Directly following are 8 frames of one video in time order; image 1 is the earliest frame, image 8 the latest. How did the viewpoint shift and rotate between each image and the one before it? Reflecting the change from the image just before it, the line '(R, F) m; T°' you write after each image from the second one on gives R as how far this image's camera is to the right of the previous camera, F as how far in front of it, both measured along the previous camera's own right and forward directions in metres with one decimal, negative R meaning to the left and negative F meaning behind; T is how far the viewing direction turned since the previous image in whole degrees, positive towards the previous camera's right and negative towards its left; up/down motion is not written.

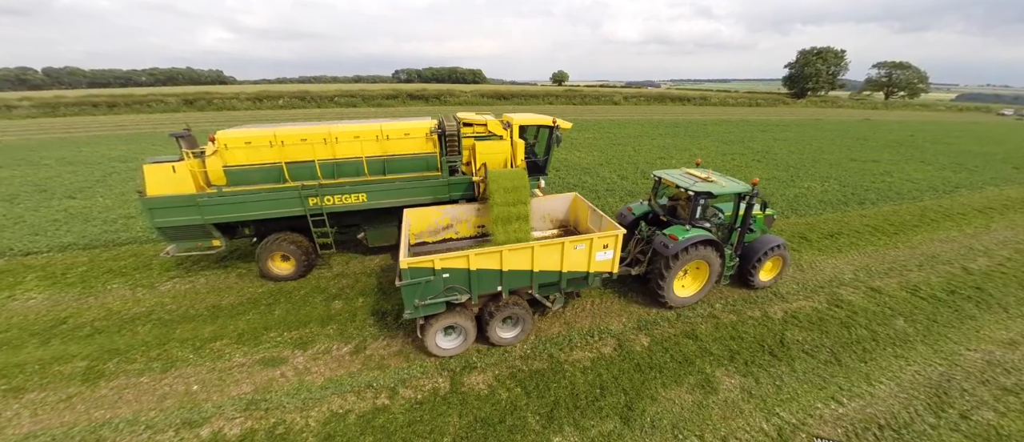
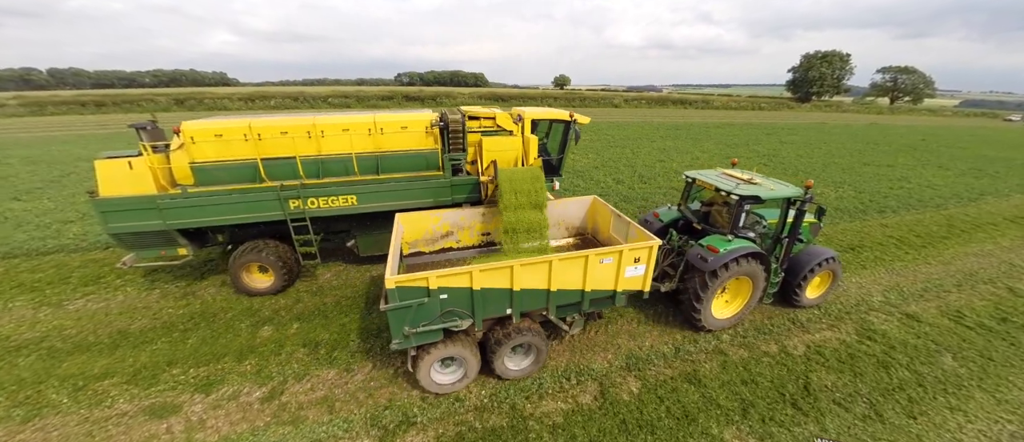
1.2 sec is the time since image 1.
(+0.4, +0.8) m; 0°
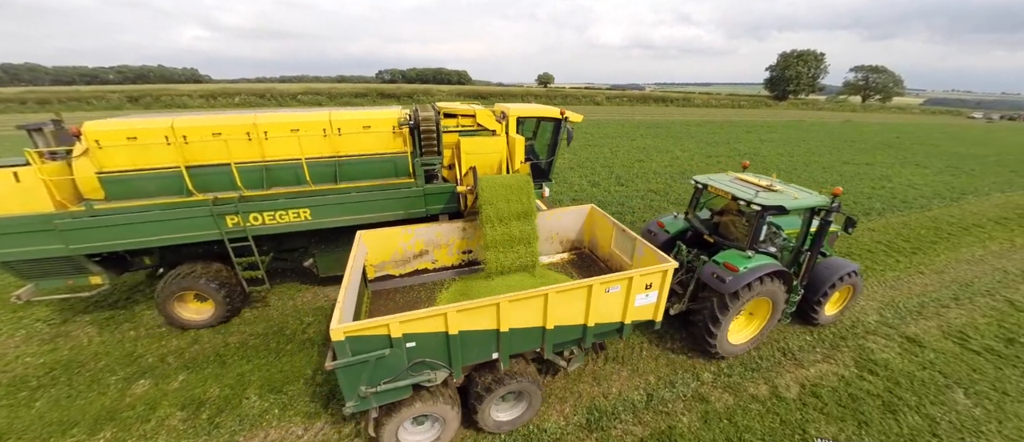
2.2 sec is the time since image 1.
(+0.2, +0.7) m; +2°
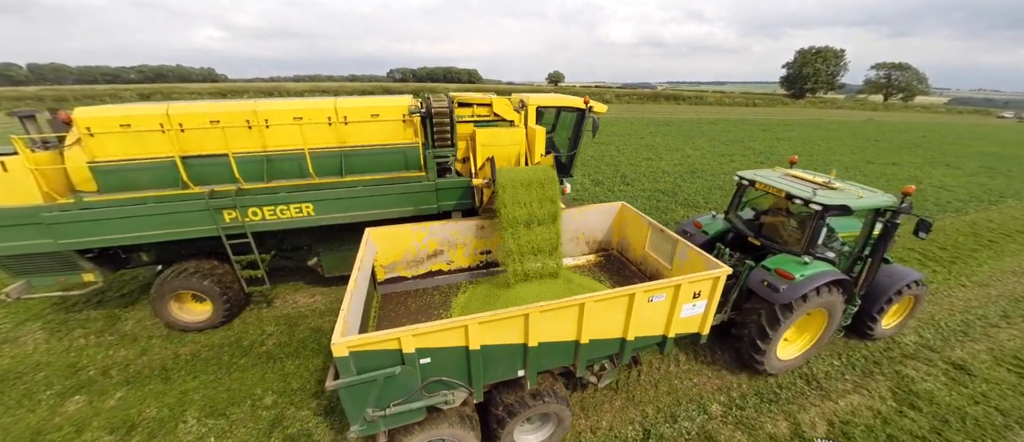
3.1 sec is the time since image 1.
(-0.2, +0.4) m; -1°
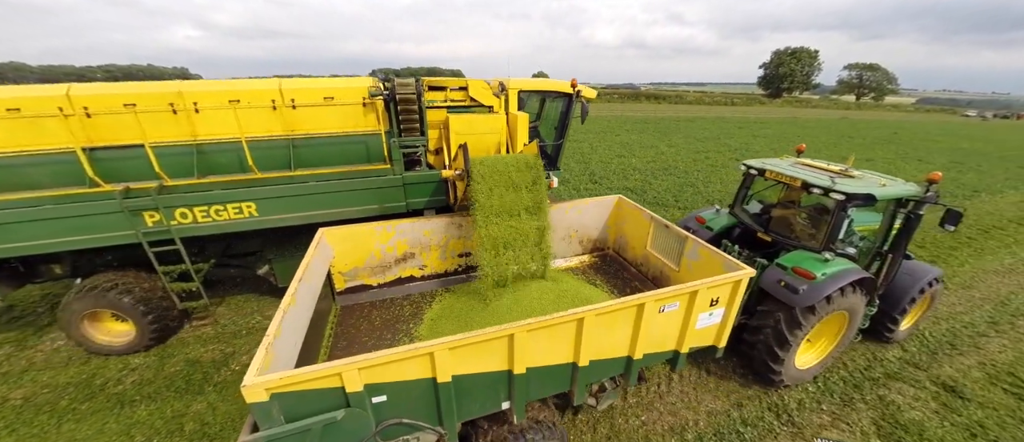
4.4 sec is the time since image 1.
(0.0, +0.5) m; +2°
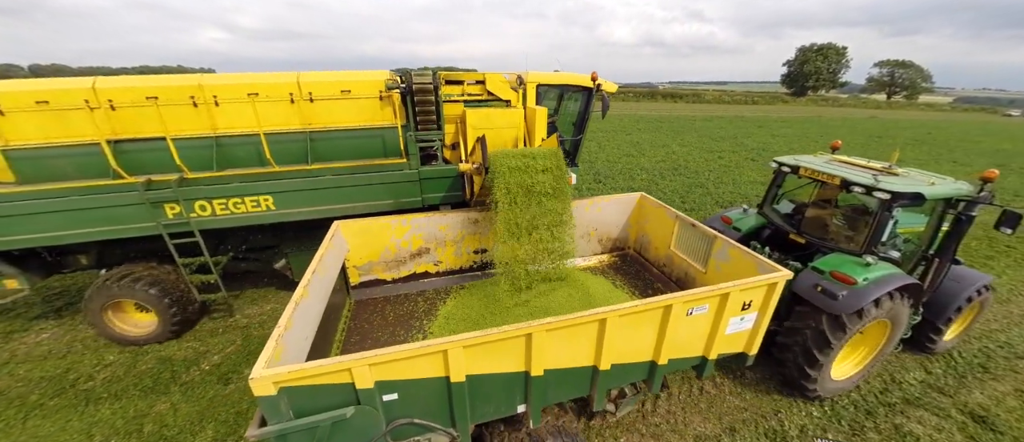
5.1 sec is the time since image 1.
(0.0, +0.1) m; -2°
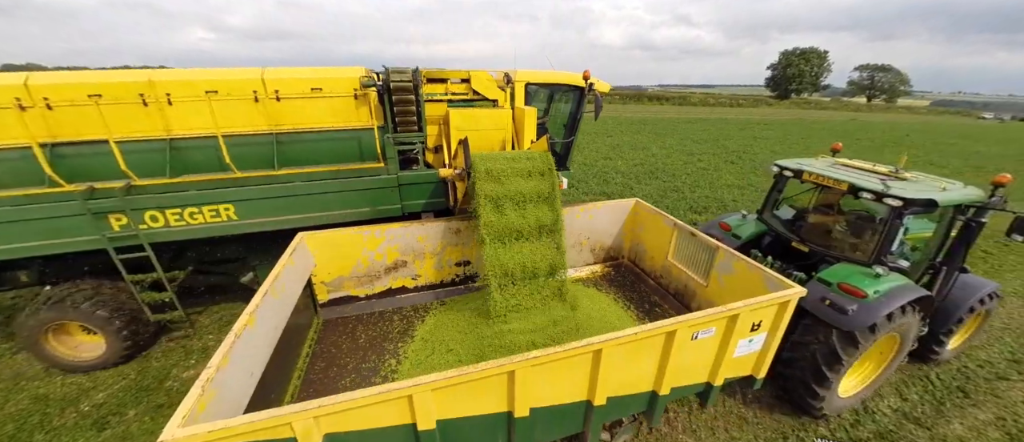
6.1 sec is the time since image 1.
(+0.1, +0.3) m; +1°
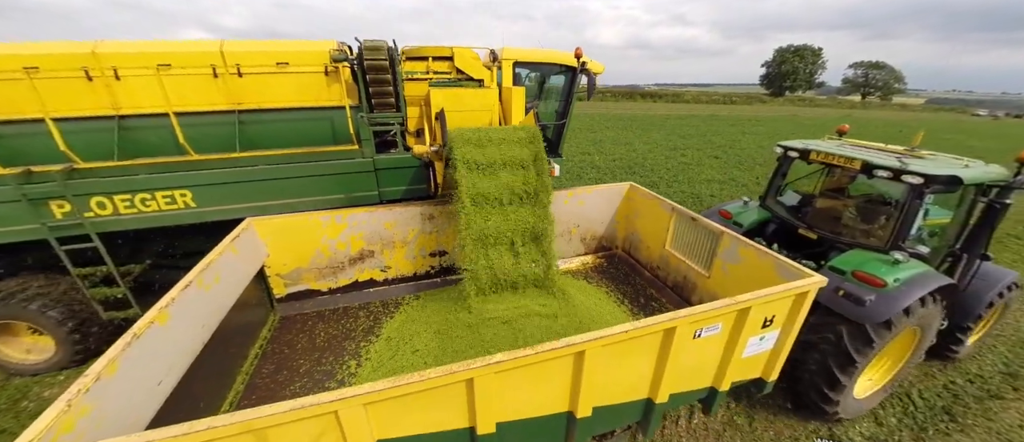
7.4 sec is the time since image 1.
(+0.1, +0.3) m; 0°
